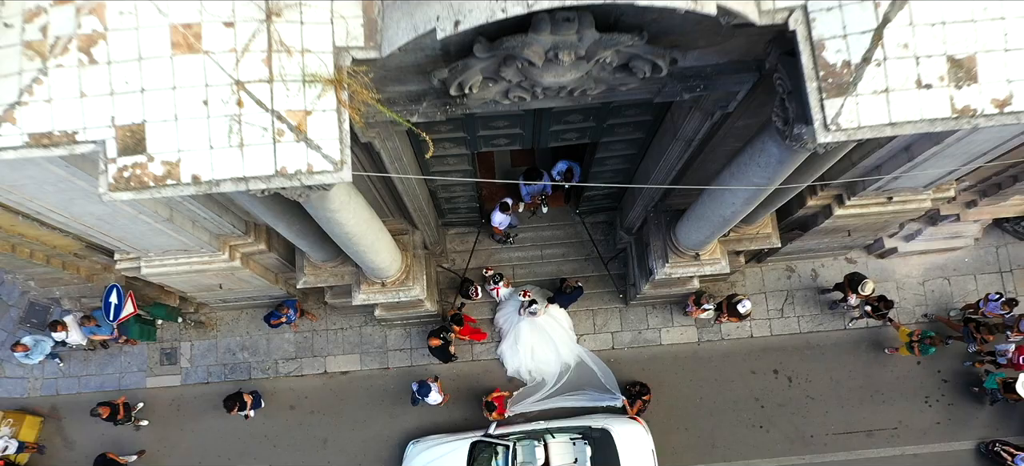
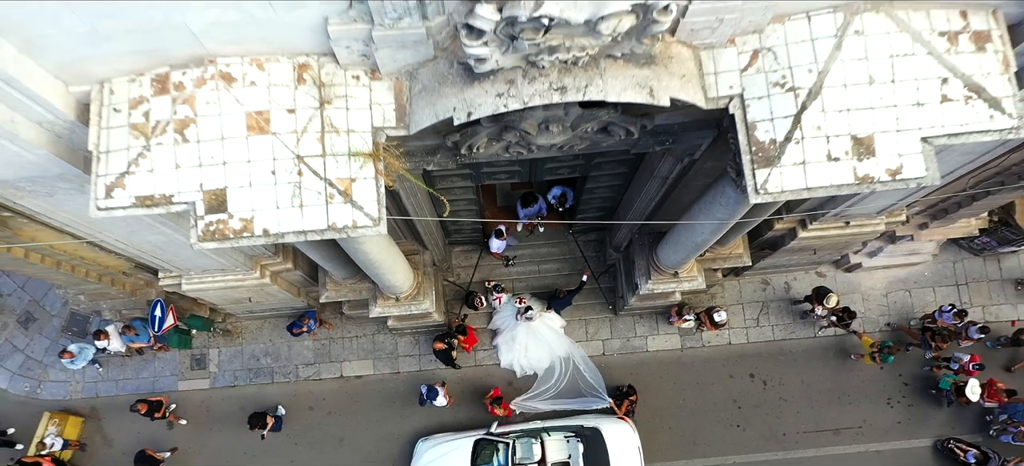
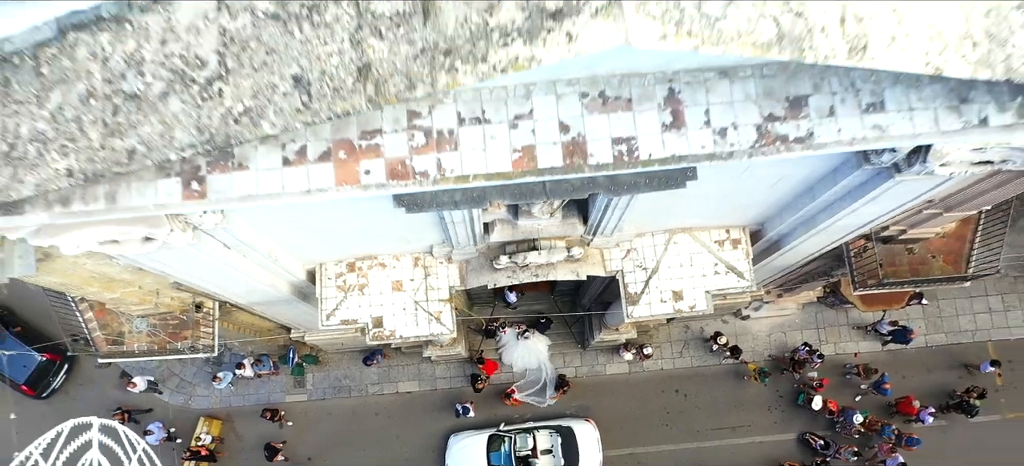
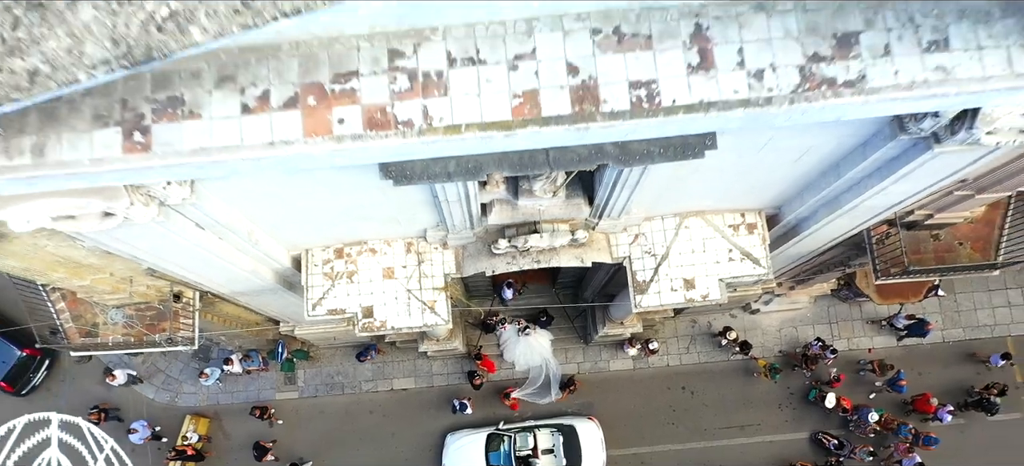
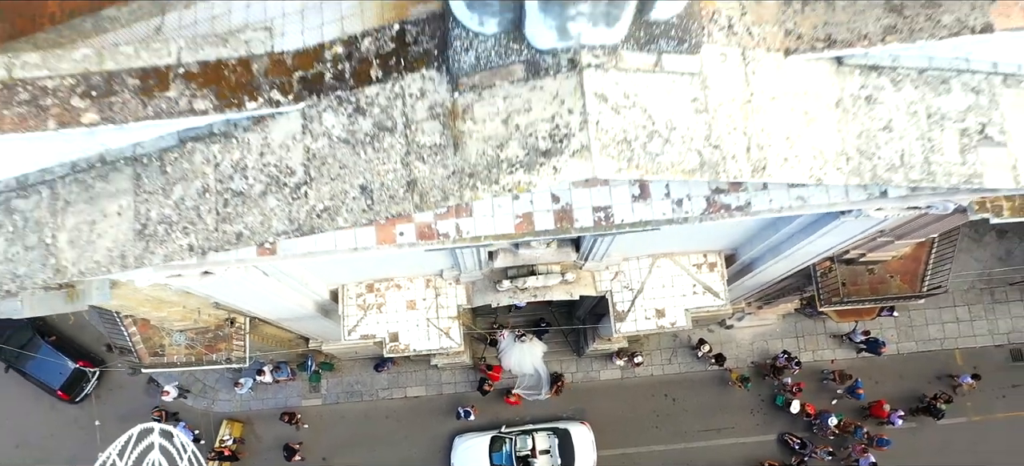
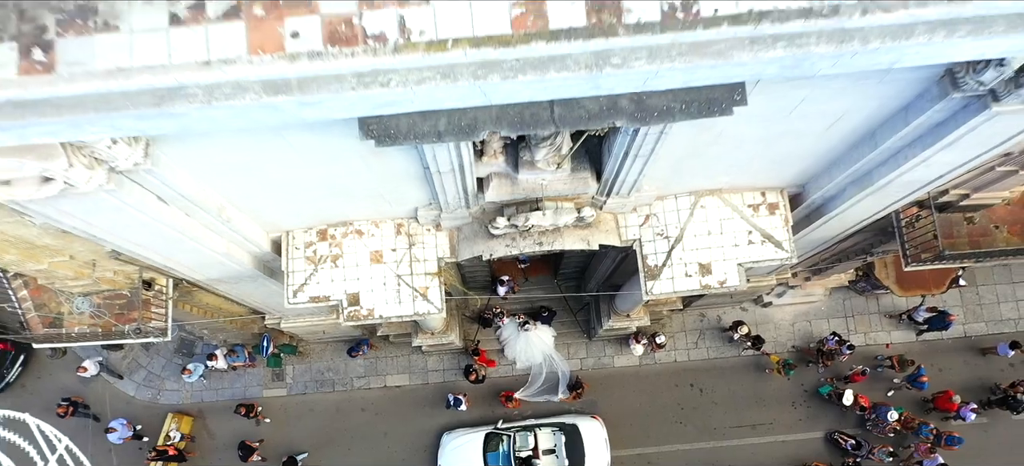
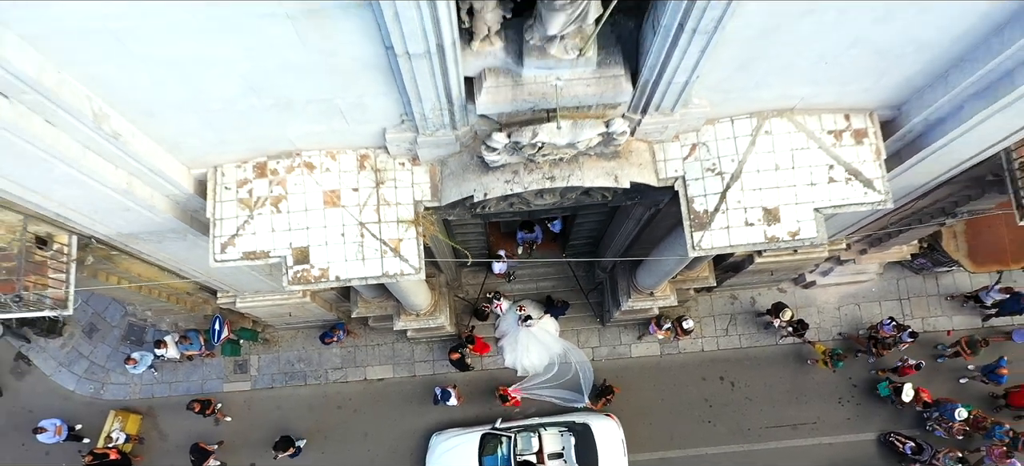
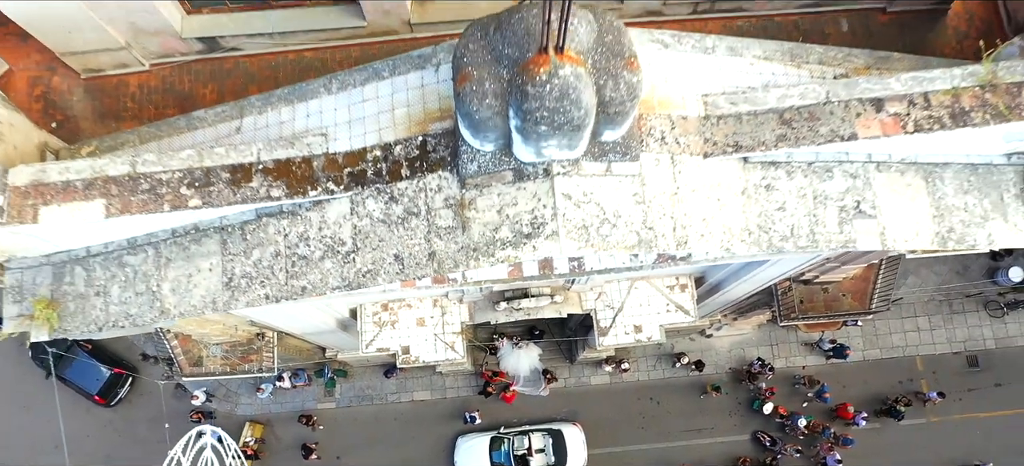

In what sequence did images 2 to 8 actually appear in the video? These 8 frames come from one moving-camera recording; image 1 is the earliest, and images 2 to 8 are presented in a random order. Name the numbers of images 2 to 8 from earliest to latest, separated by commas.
2, 7, 6, 4, 3, 5, 8
